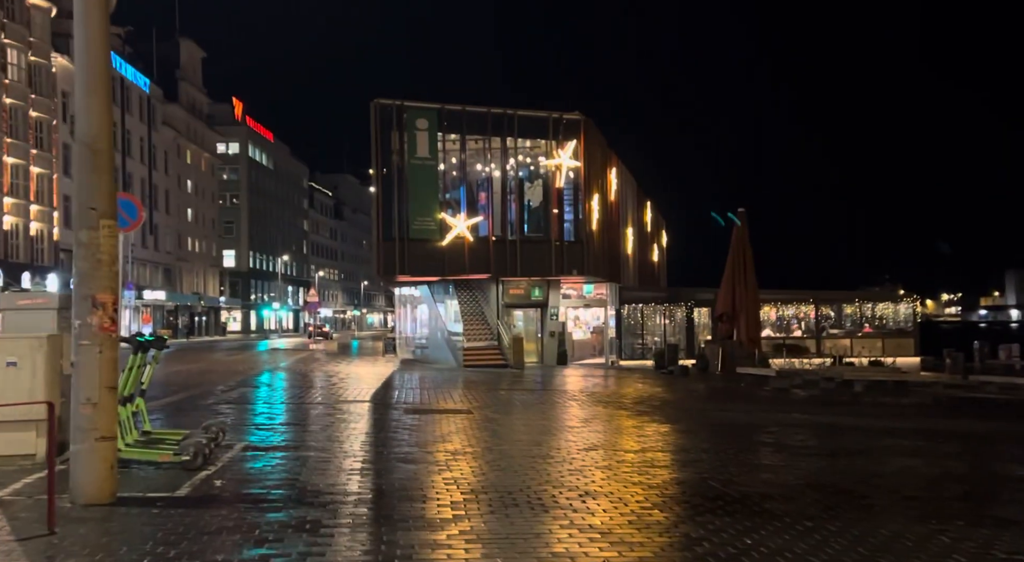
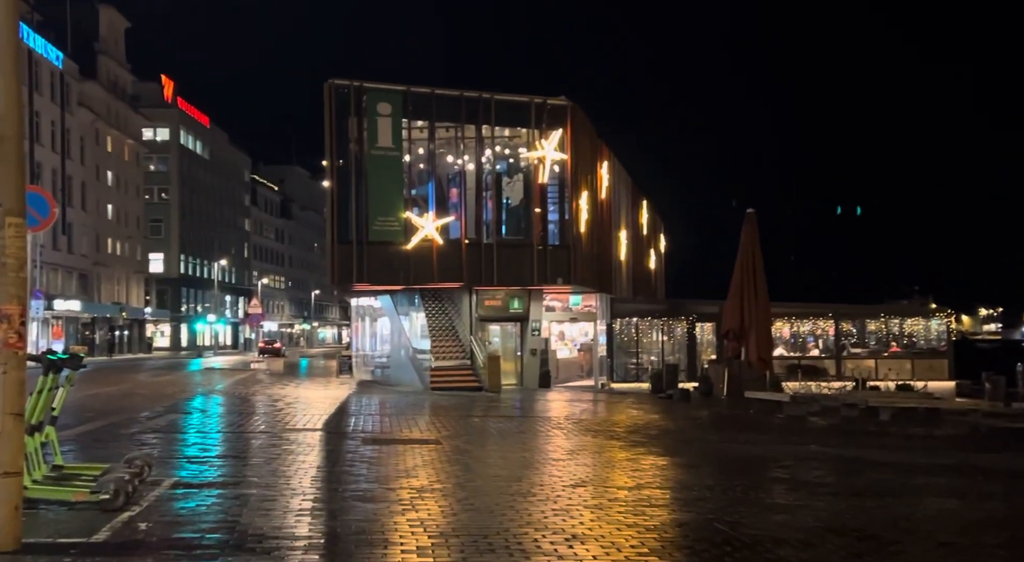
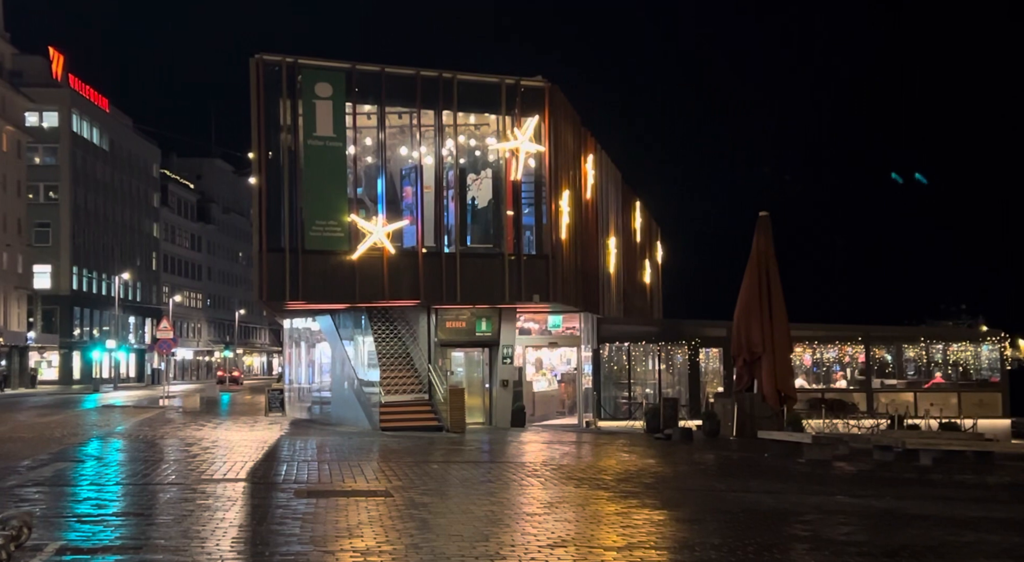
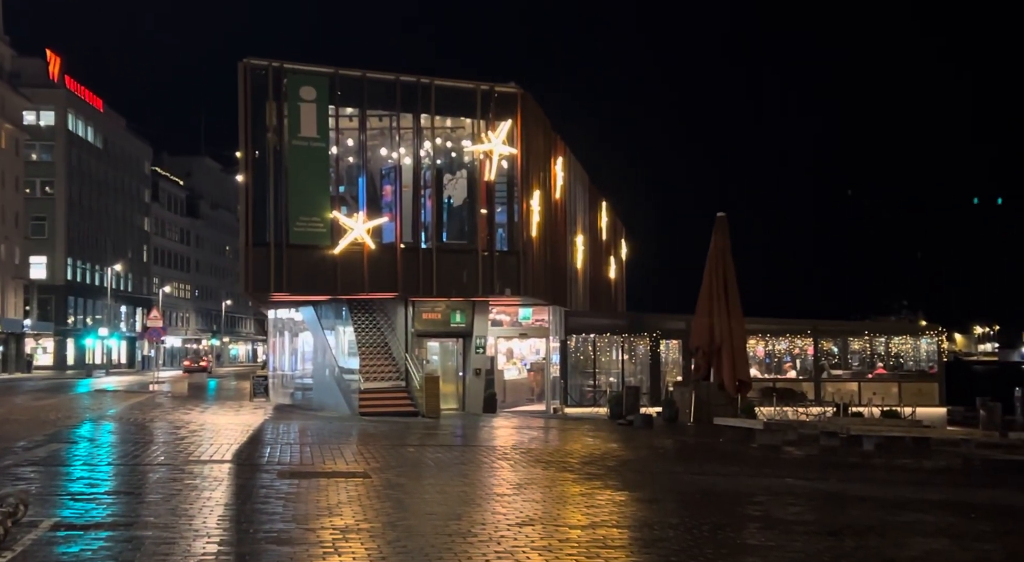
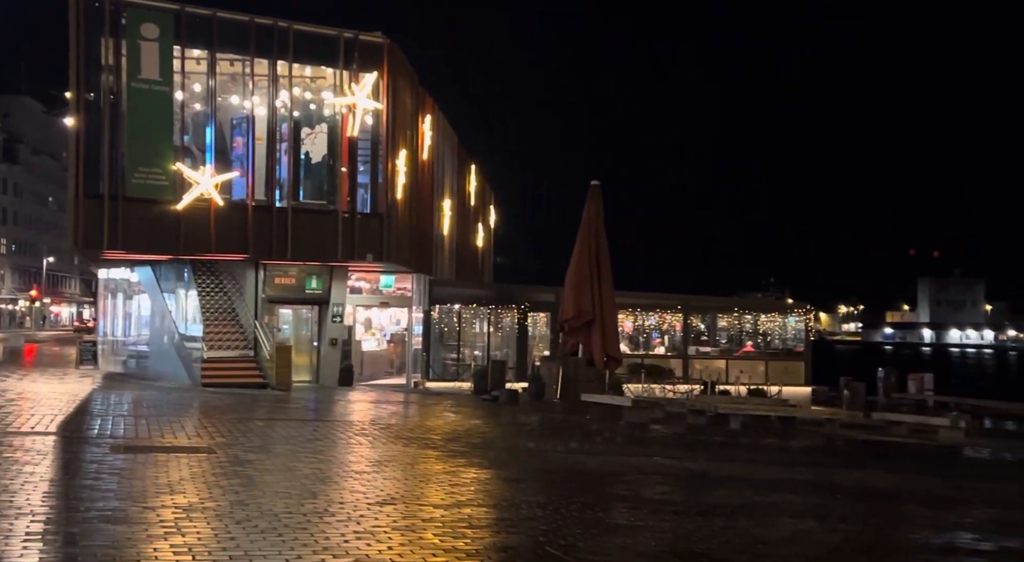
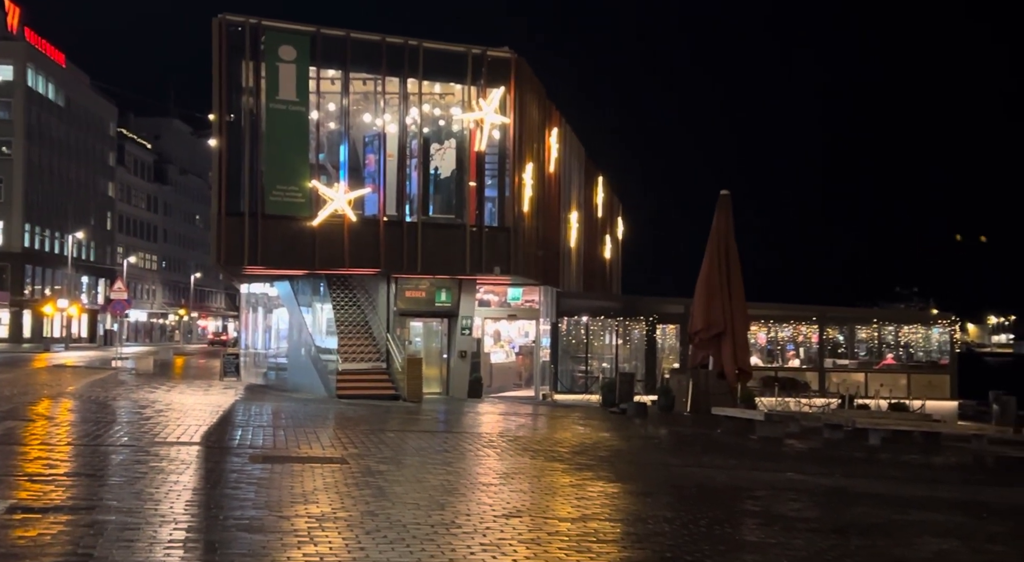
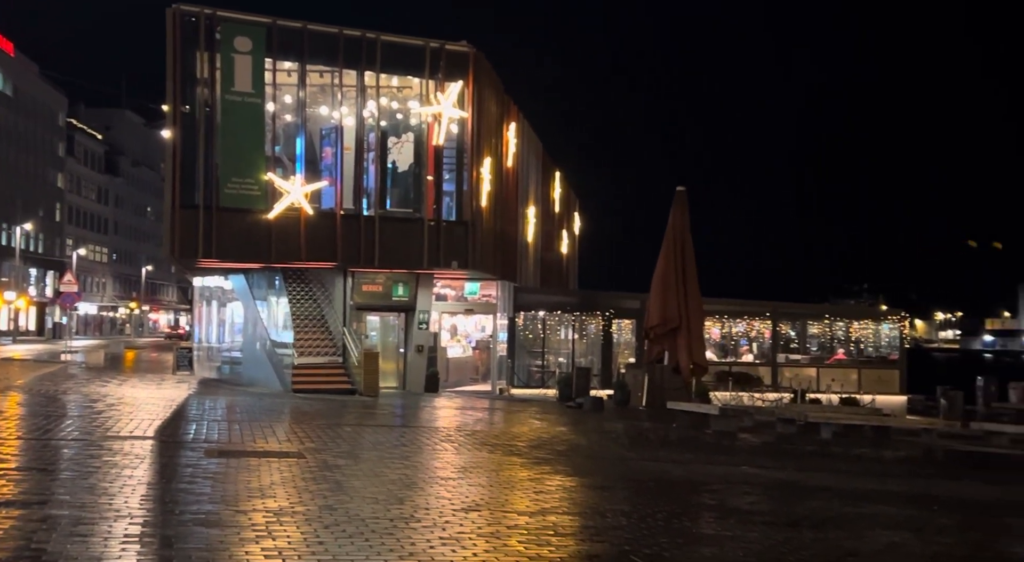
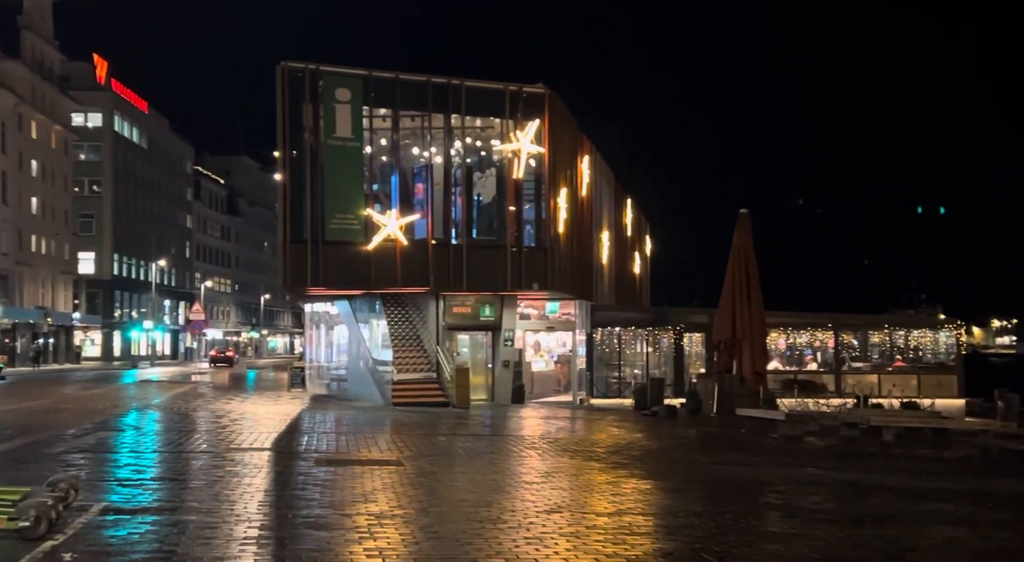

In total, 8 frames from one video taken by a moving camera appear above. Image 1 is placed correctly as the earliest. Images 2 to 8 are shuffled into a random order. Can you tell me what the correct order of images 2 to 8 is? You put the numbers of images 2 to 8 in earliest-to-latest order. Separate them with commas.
2, 8, 4, 3, 6, 7, 5
